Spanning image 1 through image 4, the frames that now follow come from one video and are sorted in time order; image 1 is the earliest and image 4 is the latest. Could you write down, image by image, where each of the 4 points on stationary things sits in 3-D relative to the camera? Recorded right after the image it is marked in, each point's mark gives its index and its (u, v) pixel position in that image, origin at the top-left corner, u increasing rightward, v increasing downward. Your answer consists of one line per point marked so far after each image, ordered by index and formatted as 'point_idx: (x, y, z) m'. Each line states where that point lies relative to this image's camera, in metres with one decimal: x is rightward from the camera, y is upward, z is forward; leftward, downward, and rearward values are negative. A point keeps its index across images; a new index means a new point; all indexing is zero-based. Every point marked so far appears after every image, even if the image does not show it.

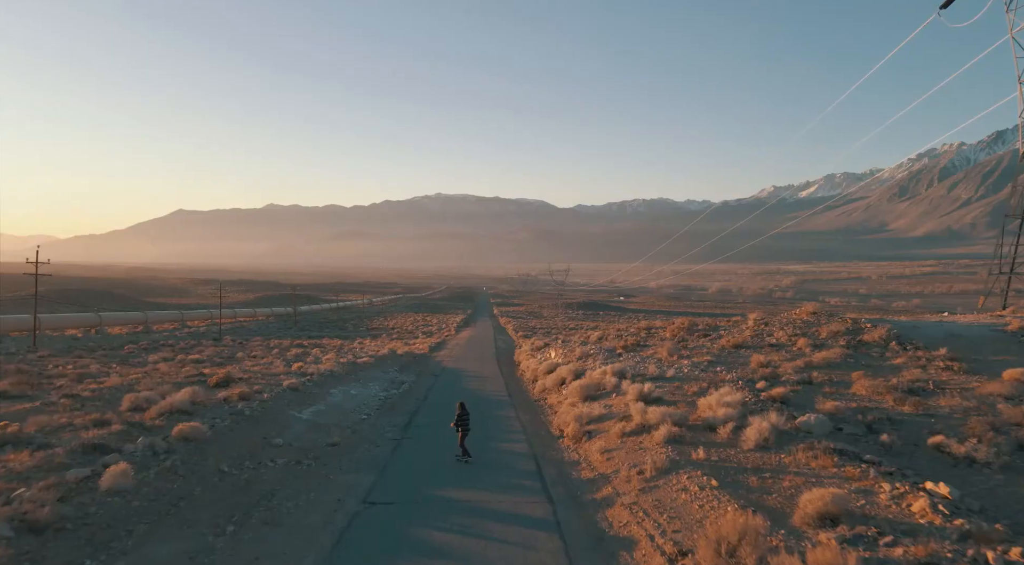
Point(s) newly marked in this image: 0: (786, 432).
0: (+5.4, -2.9, +13.2) m
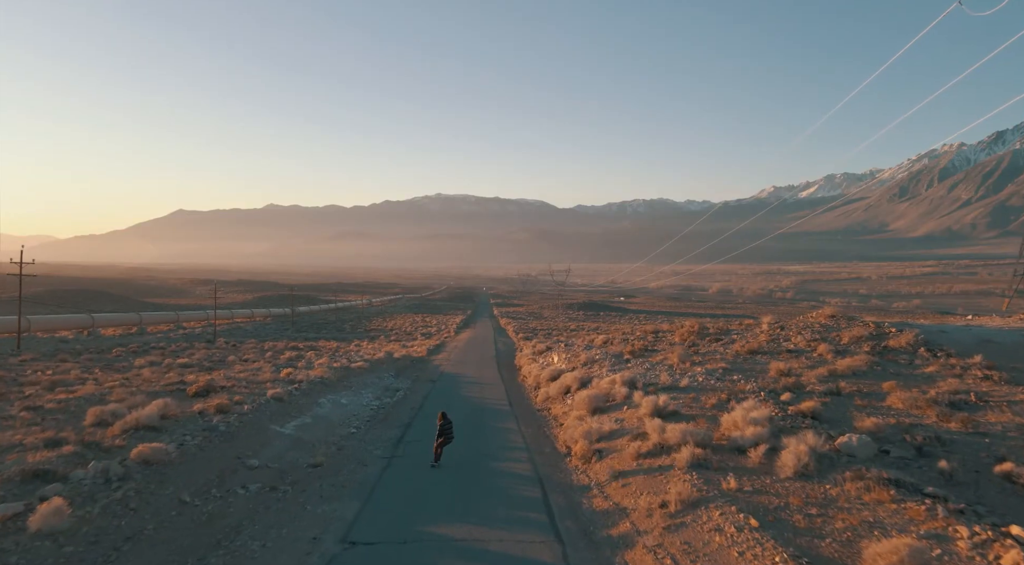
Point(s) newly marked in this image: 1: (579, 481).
0: (+5.4, -3.0, +11.6) m
1: (+1.3, -3.9, +13.3) m
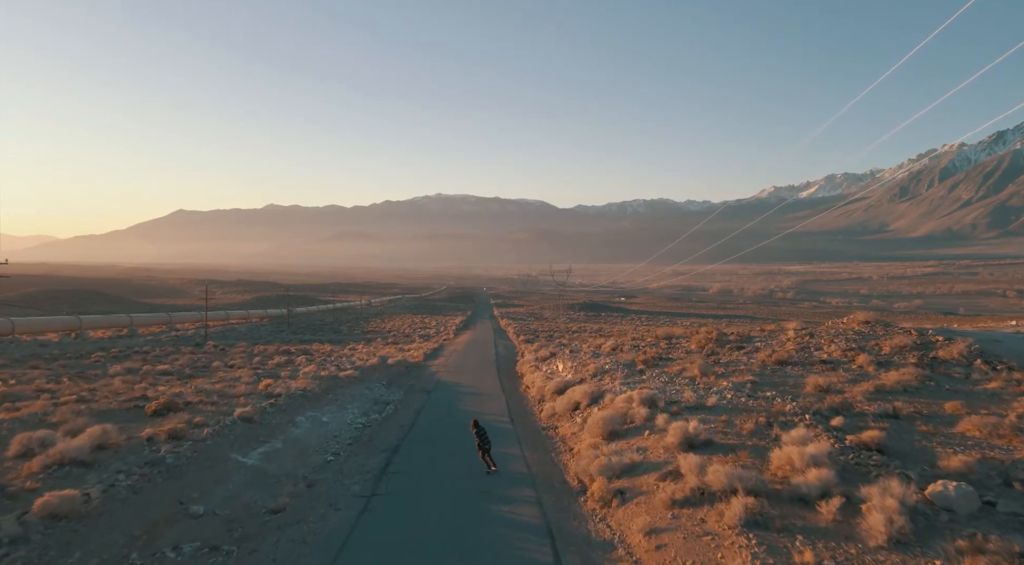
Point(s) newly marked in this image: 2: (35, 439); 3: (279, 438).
0: (+5.5, -3.1, +9.0) m
1: (+1.4, -4.0, +10.7) m
2: (-9.7, -3.2, +13.6) m
3: (-6.0, -3.9, +17.1) m
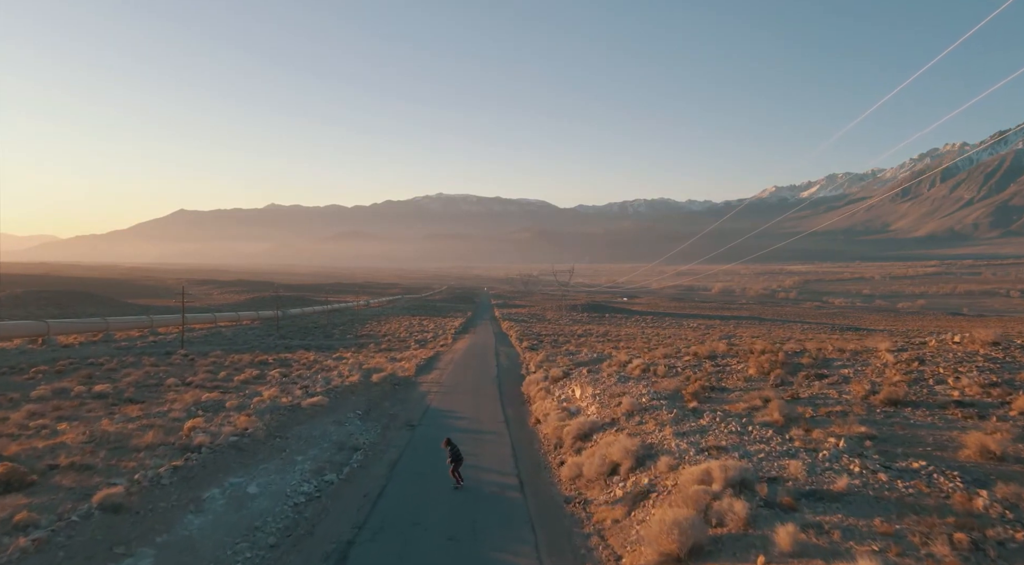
0: (+5.7, -3.3, +2.7) m
1: (+1.6, -4.3, +4.4) m
2: (-9.5, -3.5, +7.3) m
3: (-5.7, -4.2, +10.8) m
